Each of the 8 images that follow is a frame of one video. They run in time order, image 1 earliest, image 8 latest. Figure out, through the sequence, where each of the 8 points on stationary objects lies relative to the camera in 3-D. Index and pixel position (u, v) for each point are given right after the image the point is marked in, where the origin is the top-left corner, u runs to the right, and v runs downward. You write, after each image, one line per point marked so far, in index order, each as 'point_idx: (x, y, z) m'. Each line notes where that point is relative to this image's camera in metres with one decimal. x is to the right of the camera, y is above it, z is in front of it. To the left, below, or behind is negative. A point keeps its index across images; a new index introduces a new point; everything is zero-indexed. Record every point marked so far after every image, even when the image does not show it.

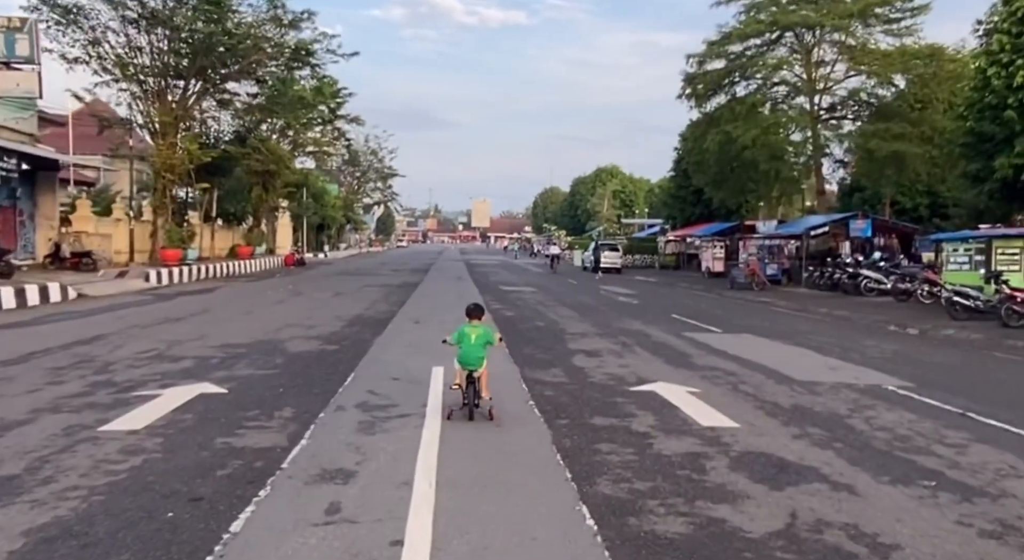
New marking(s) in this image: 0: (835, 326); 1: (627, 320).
0: (+8.3, -1.2, +18.9) m
1: (+2.8, -1.1, +17.7) m
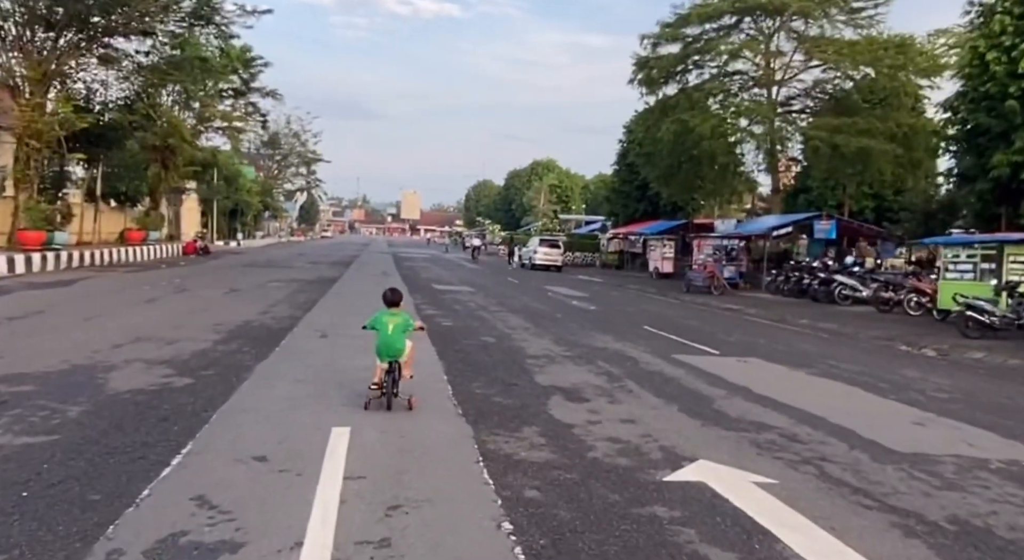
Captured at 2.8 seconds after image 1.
0: (+7.0, -1.4, +15.7) m
1: (+1.7, -1.2, +14.0) m
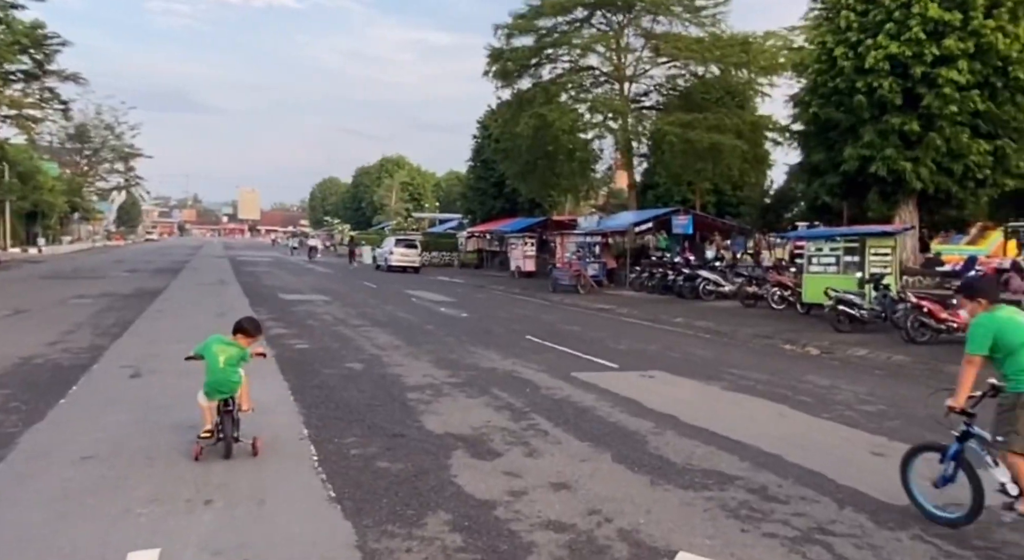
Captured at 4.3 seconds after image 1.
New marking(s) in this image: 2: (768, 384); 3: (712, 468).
0: (+4.4, -1.4, +14.9) m
1: (-0.5, -1.3, +12.2) m
2: (+3.7, -1.5, +10.7) m
3: (+1.7, -1.6, +6.3) m
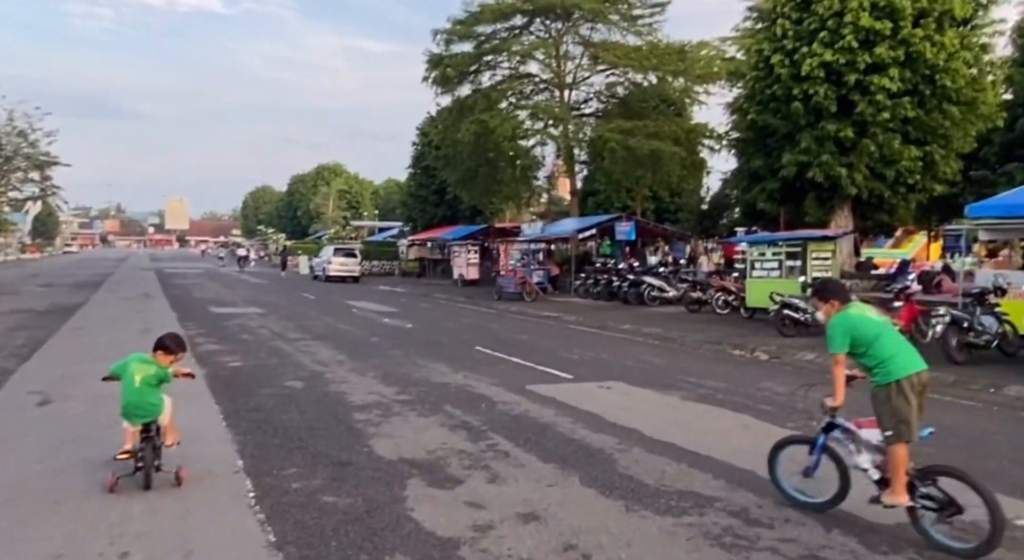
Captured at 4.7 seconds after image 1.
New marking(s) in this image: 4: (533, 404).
0: (+3.4, -1.5, +14.8) m
1: (-1.3, -1.5, +11.6) m
2: (+3.0, -1.6, +10.4) m
3: (+1.4, -1.6, +5.9) m
4: (+0.3, -1.6, +9.3) m
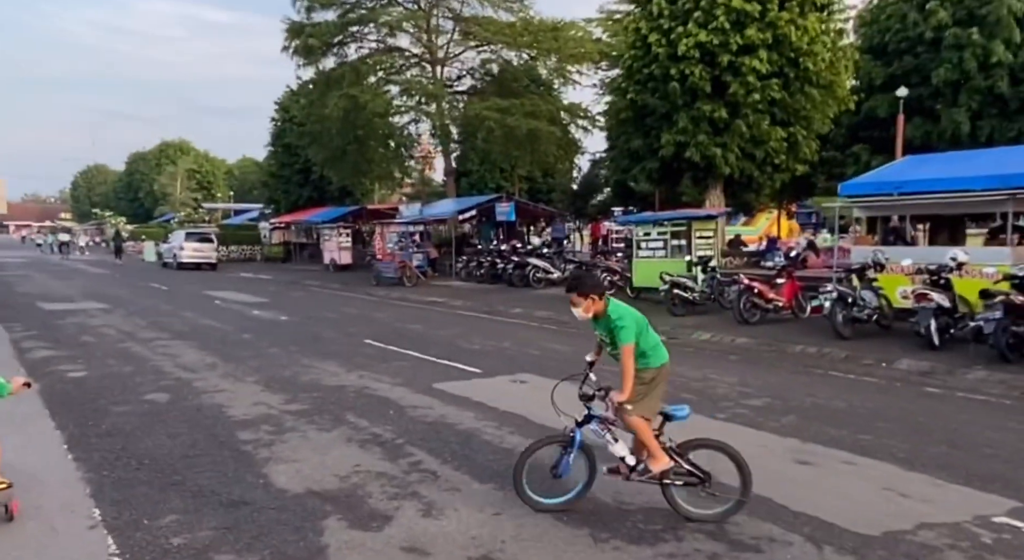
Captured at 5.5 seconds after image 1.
0: (+1.3, -1.1, +14.3) m
1: (-2.7, -1.3, +10.4) m
2: (+1.7, -1.4, +10.0) m
3: (+1.0, -1.6, +5.2) m
4: (-0.7, -1.5, +8.4) m
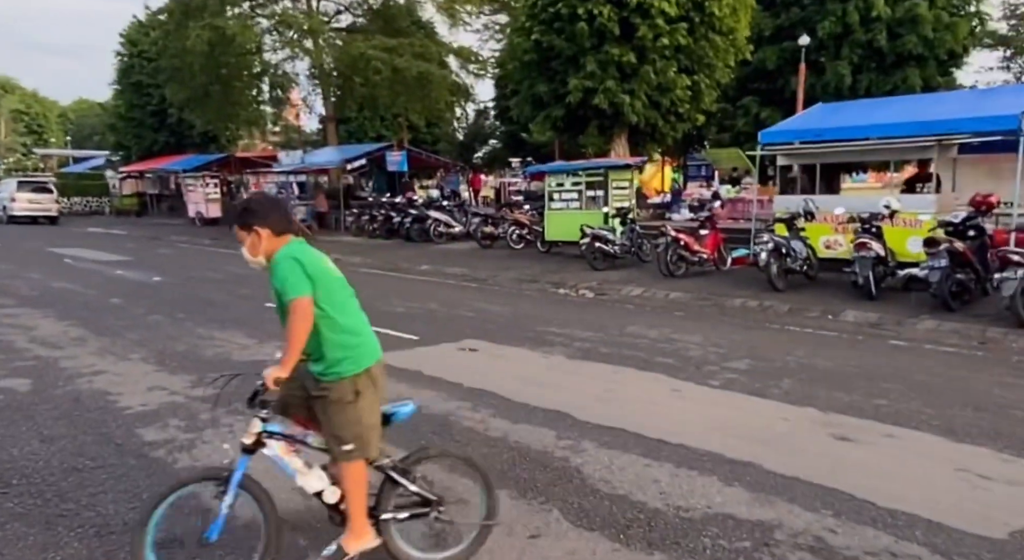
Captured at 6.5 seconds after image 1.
0: (0.0, -0.3, +13.2) m
1: (-3.3, -0.8, +8.7) m
2: (+1.1, -0.8, +9.0) m
3: (+1.2, -1.3, +4.2) m
4: (-1.1, -1.0, +7.1) m
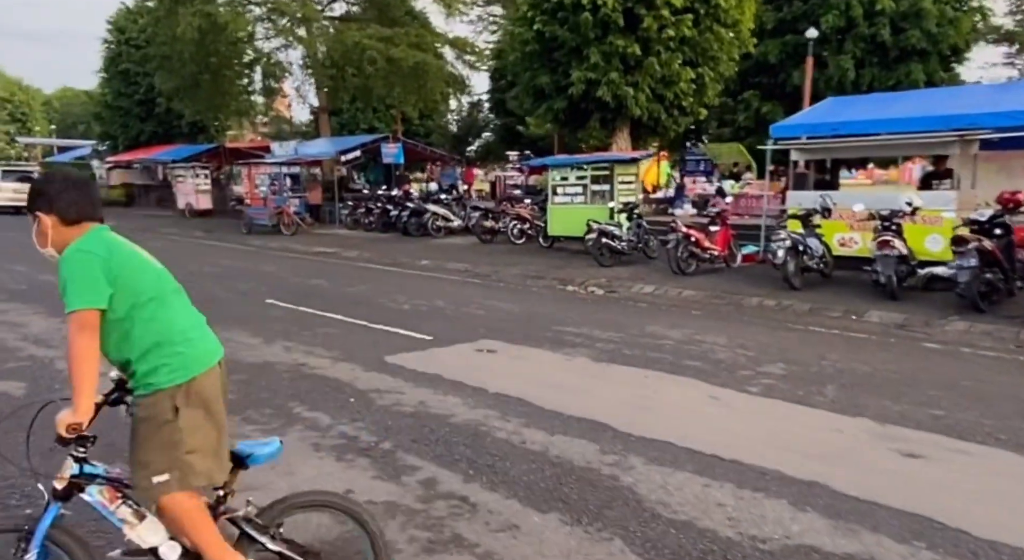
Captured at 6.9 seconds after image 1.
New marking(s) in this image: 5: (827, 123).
0: (+0.1, -0.2, +12.8) m
1: (-3.1, -0.8, +8.2) m
2: (+1.3, -0.8, +8.6) m
3: (+1.5, -1.3, +3.8) m
4: (-0.8, -1.0, +6.7) m
5: (+6.5, +3.3, +15.5) m
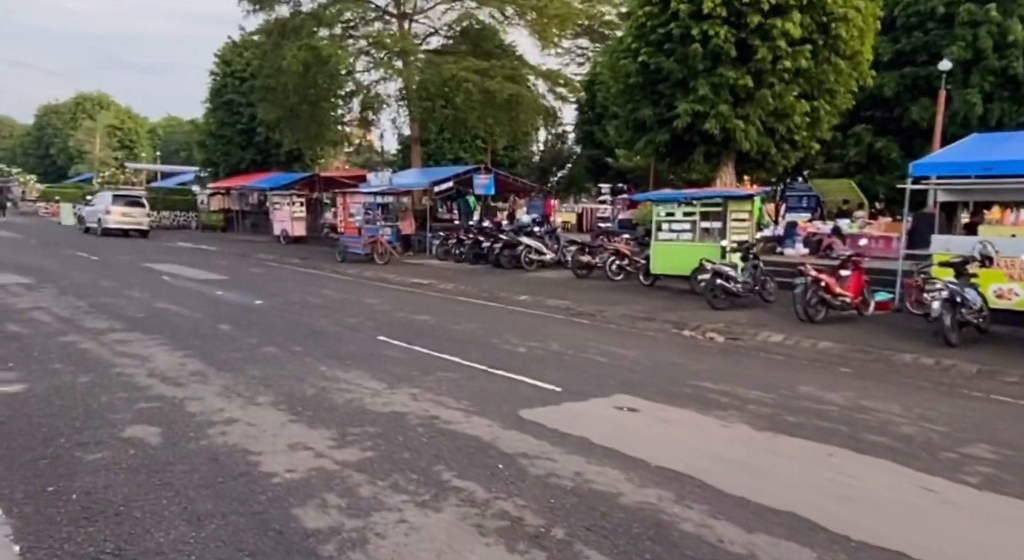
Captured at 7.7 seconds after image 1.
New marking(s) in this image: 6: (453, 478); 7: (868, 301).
0: (+2.1, -1.0, +11.9) m
1: (-1.5, -1.2, +7.7) m
2: (+2.9, -1.4, +7.7) m
3: (+2.5, -1.7, +2.9) m
4: (+0.5, -1.5, +5.9) m
5: (+8.8, +2.2, +14.2) m
6: (-0.5, -1.4, +5.7) m
7: (+7.0, -0.4, +14.7) m
